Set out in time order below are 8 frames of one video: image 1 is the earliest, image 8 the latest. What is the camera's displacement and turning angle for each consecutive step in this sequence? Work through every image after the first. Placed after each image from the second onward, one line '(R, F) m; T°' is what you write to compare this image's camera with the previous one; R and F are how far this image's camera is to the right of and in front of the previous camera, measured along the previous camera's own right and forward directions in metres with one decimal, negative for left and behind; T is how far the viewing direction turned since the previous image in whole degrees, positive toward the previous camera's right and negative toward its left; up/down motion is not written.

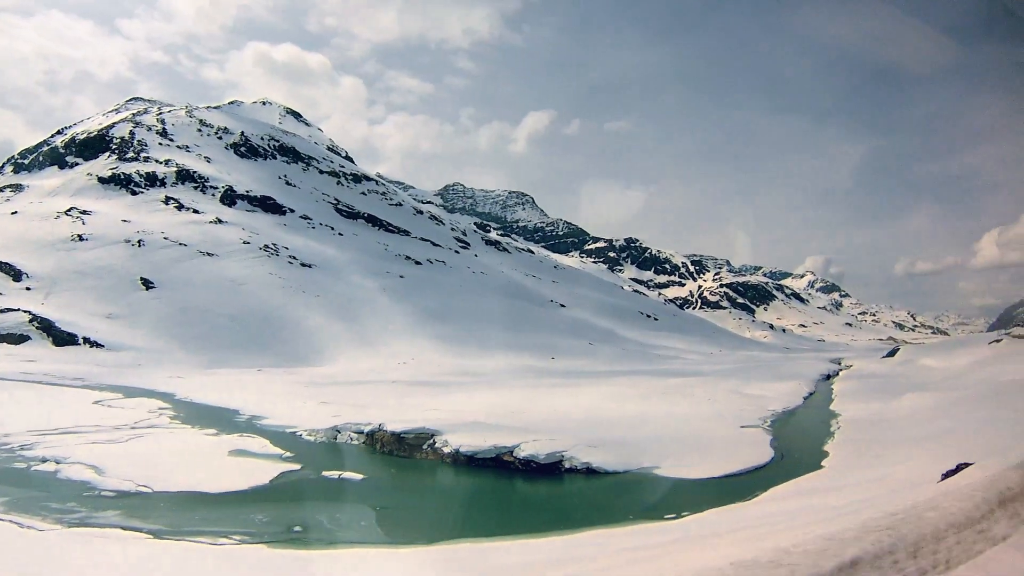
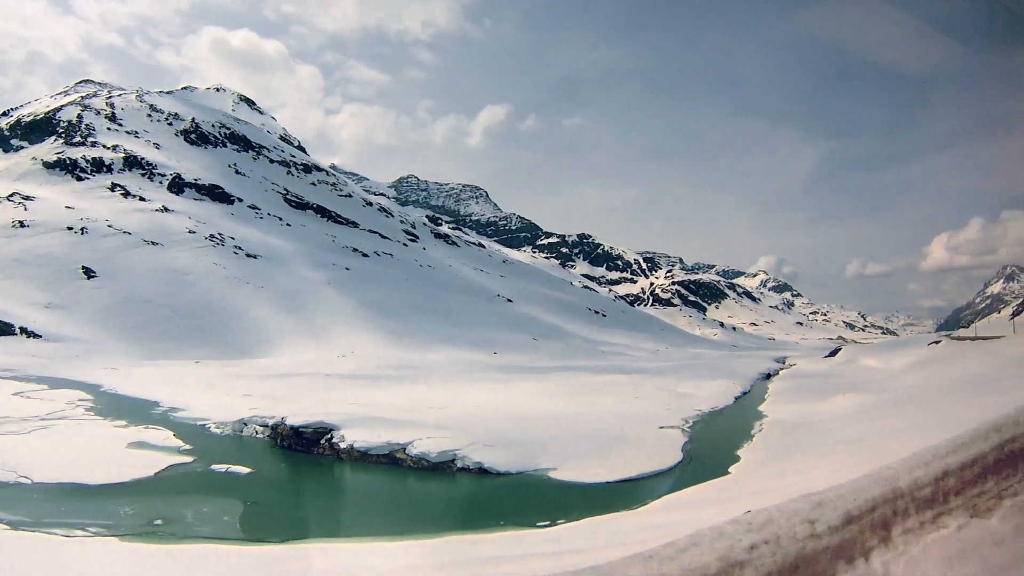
(+3.8, -0.5) m; +2°
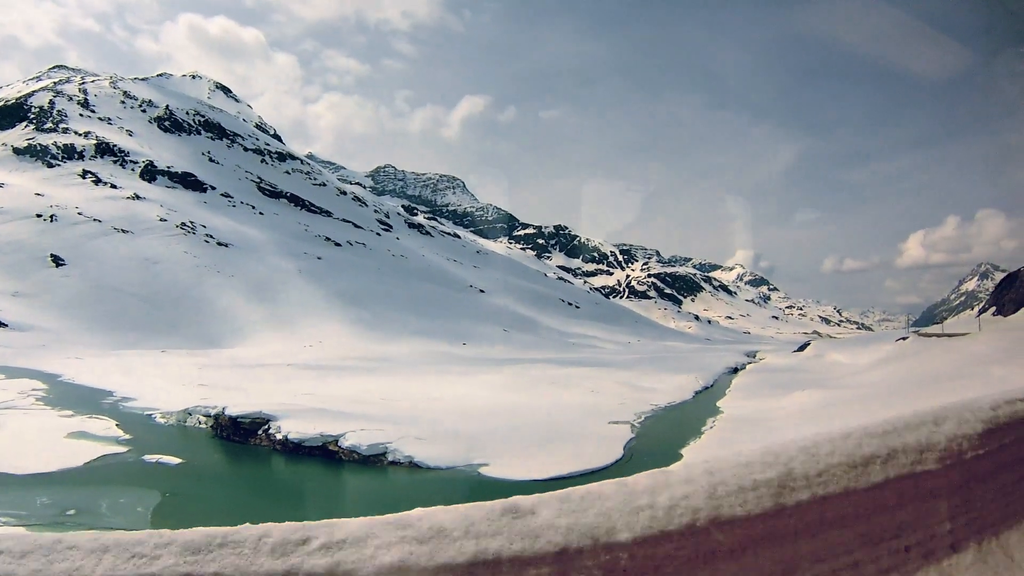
(+2.6, -0.3) m; +1°
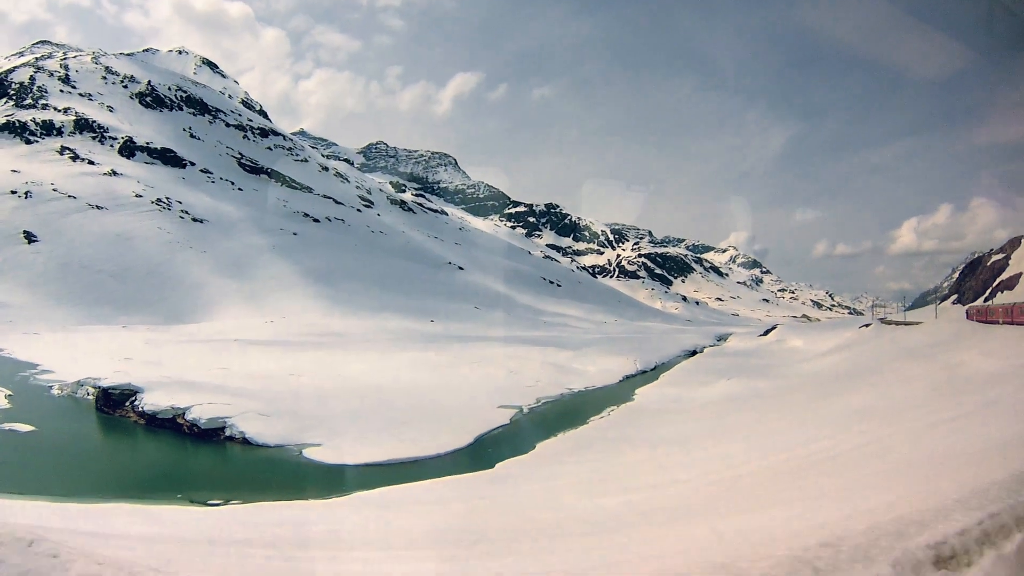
(+7.7, -0.1) m; -2°
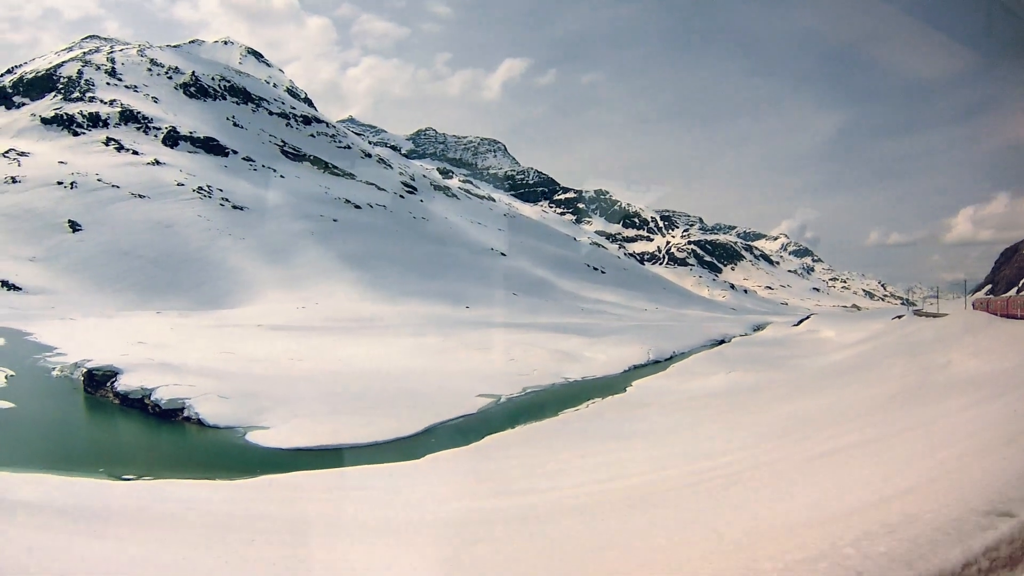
(+3.8, +1.1) m; -5°
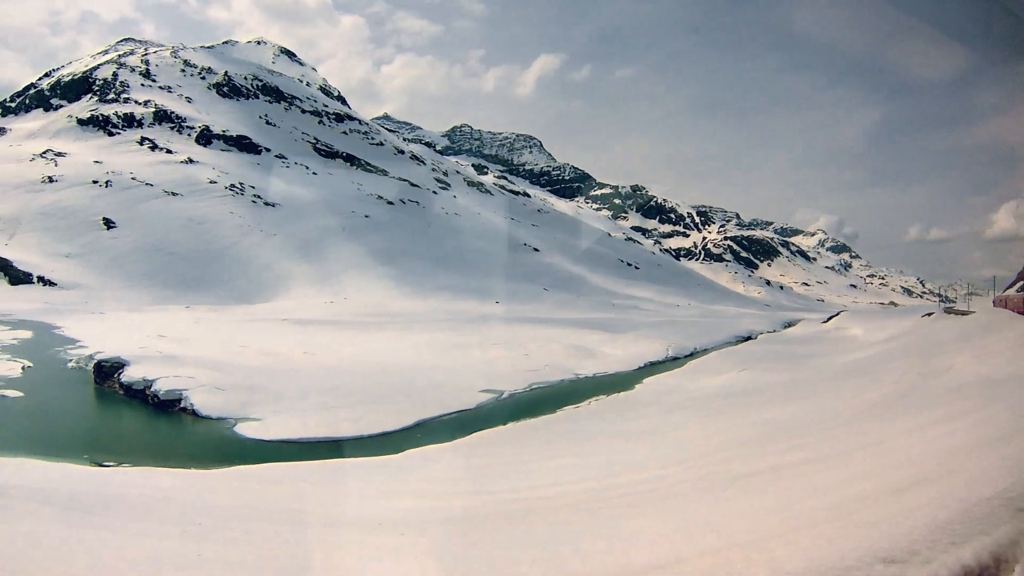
(+1.6, +0.6) m; -3°
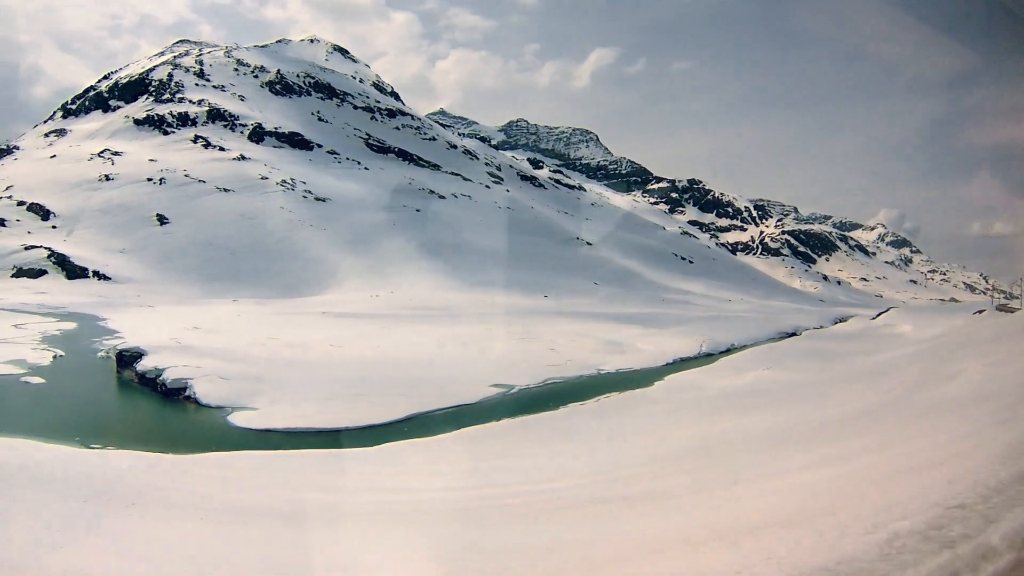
(+2.1, +0.9) m; -5°
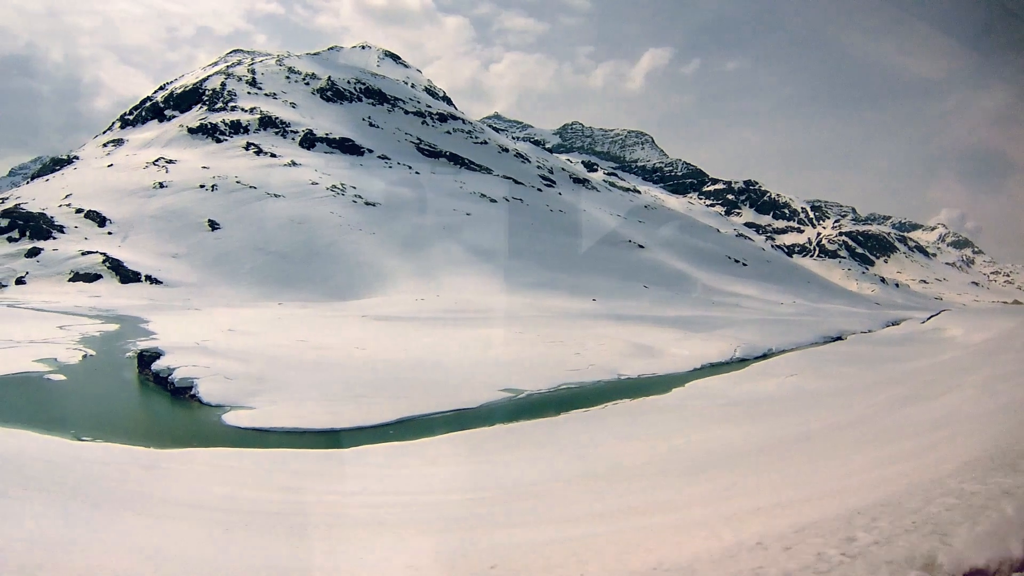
(+2.2, +0.8) m; -5°
